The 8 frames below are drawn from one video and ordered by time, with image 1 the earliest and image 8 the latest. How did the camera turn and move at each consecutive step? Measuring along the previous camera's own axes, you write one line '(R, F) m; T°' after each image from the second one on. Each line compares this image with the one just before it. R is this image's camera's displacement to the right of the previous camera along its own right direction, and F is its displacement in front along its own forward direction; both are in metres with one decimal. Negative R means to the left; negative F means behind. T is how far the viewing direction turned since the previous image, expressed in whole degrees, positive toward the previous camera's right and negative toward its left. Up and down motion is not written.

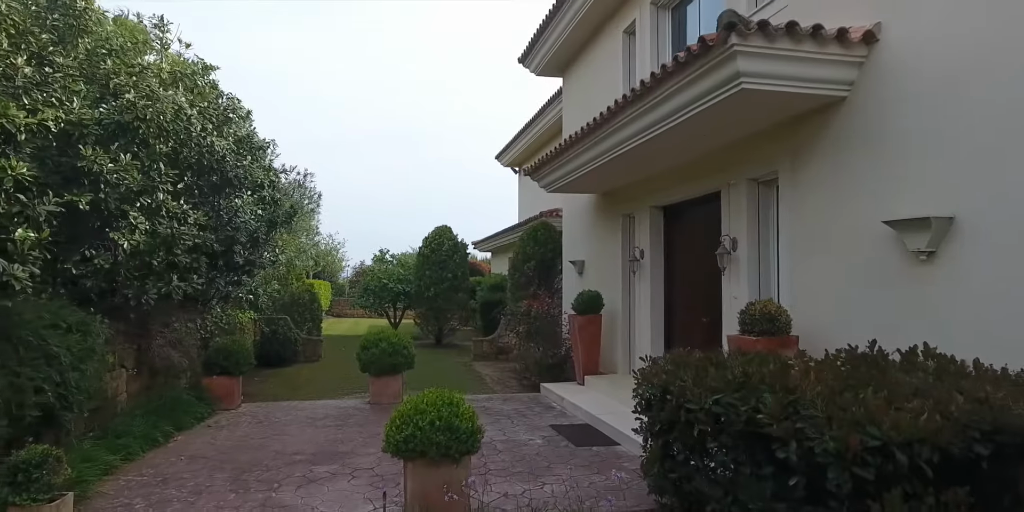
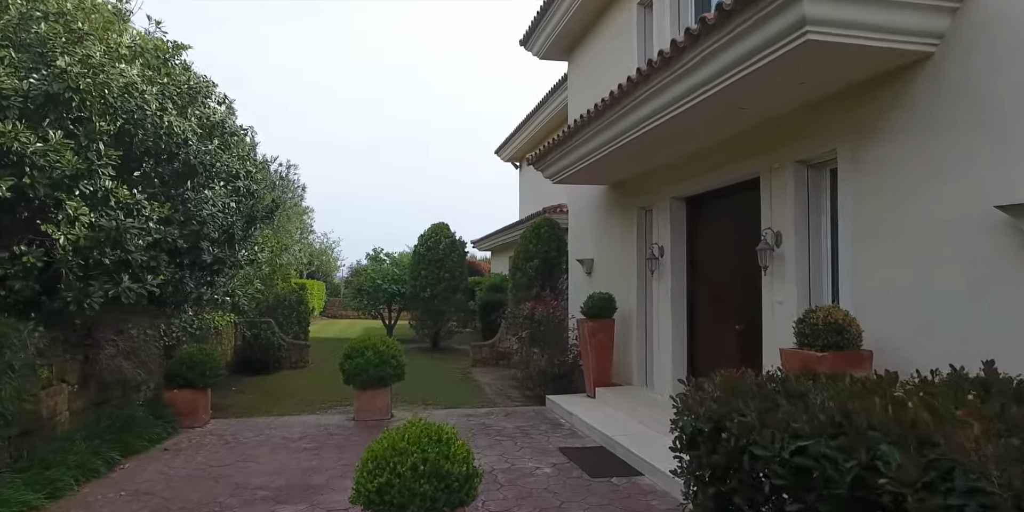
(0.0, +0.9) m; 0°
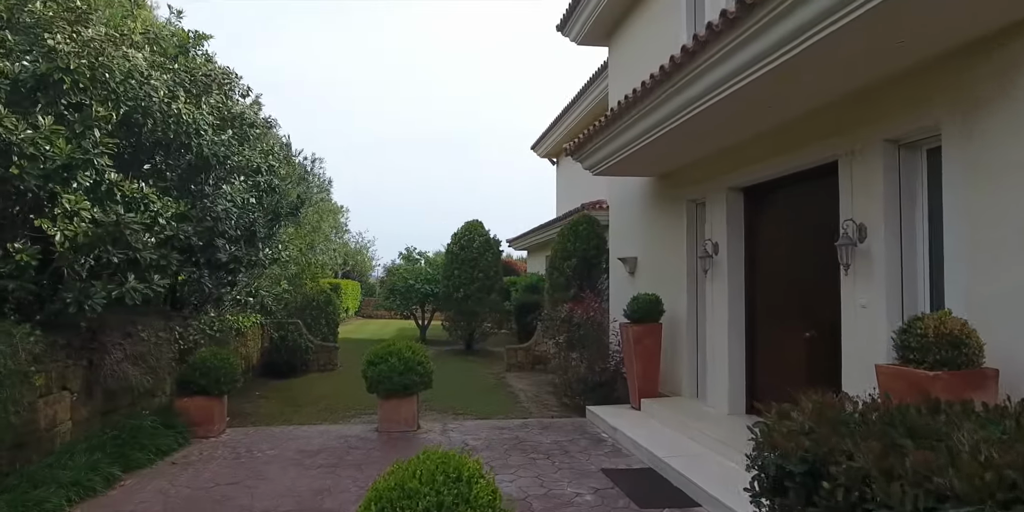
(0.0, +0.6) m; -3°
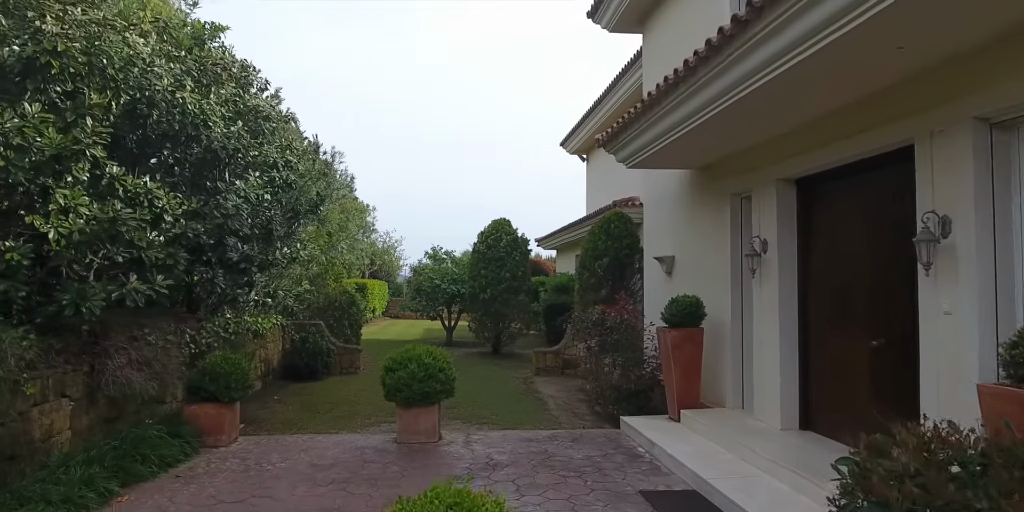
(0.0, +0.5) m; -3°
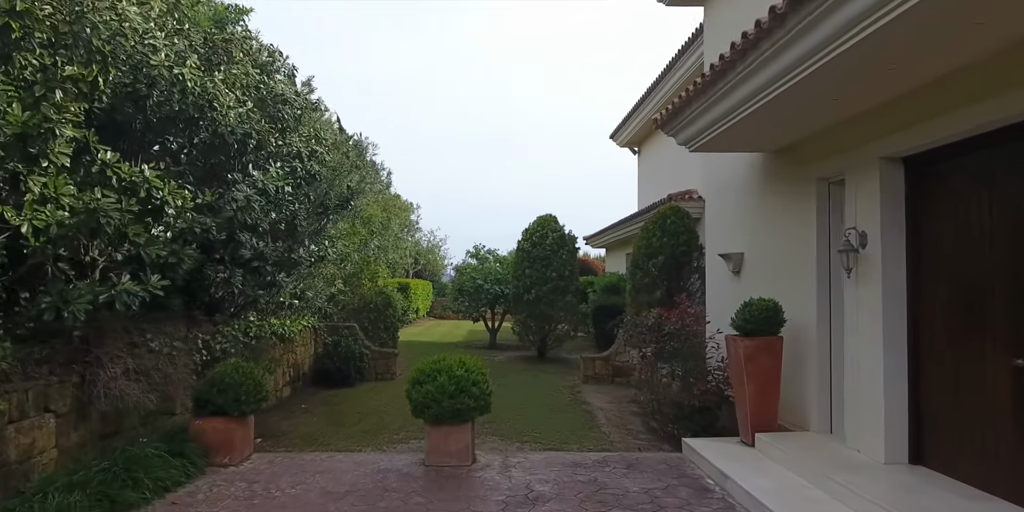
(0.0, +0.8) m; -4°
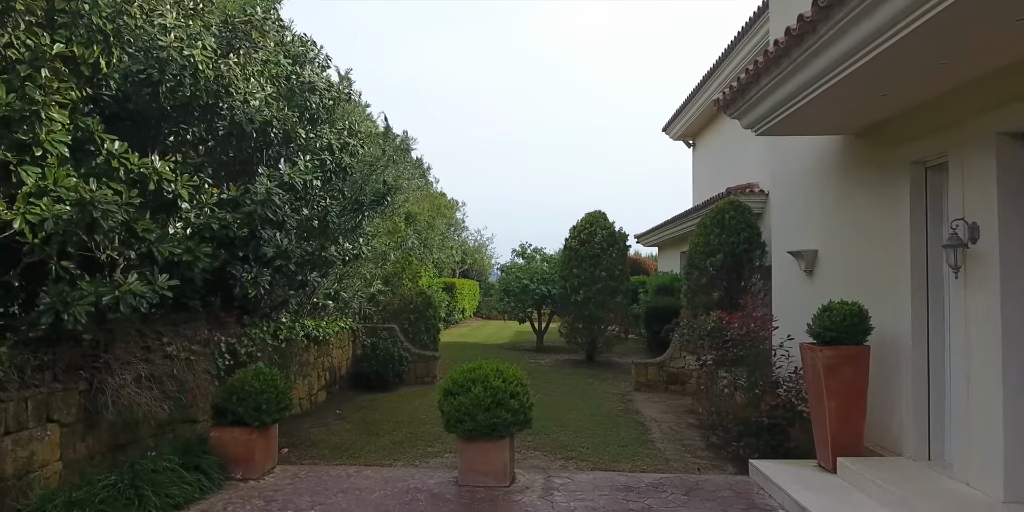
(+0.1, +0.5) m; -4°
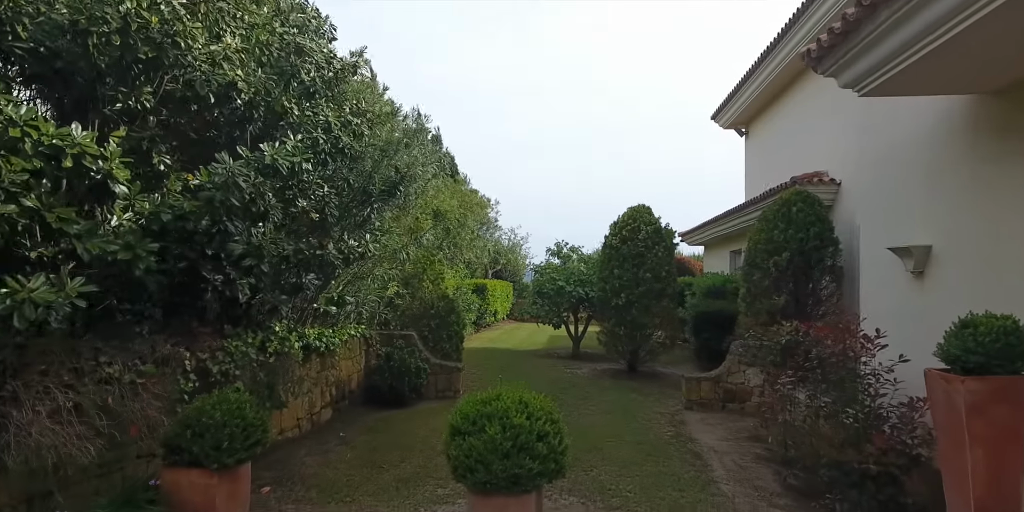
(+0.1, +1.1) m; -3°
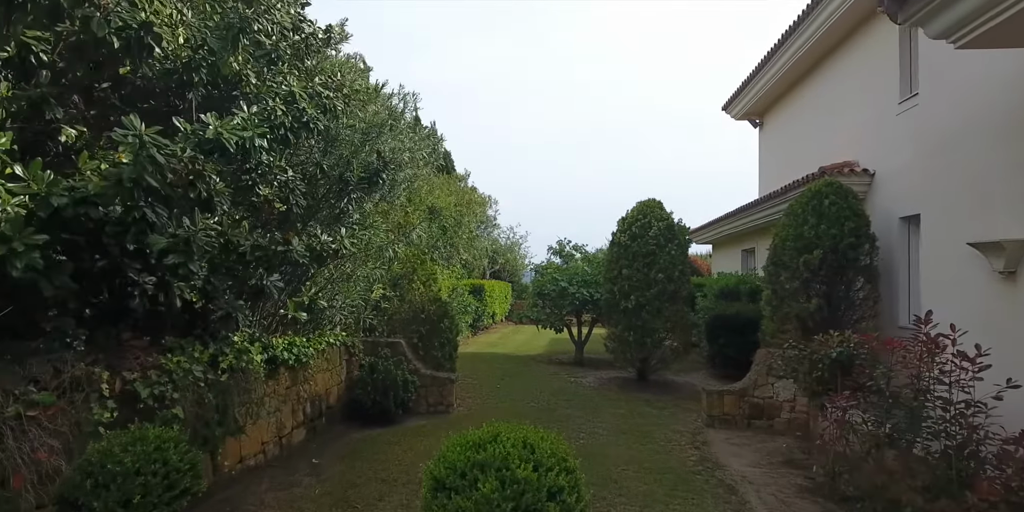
(0.0, +0.9) m; 0°
